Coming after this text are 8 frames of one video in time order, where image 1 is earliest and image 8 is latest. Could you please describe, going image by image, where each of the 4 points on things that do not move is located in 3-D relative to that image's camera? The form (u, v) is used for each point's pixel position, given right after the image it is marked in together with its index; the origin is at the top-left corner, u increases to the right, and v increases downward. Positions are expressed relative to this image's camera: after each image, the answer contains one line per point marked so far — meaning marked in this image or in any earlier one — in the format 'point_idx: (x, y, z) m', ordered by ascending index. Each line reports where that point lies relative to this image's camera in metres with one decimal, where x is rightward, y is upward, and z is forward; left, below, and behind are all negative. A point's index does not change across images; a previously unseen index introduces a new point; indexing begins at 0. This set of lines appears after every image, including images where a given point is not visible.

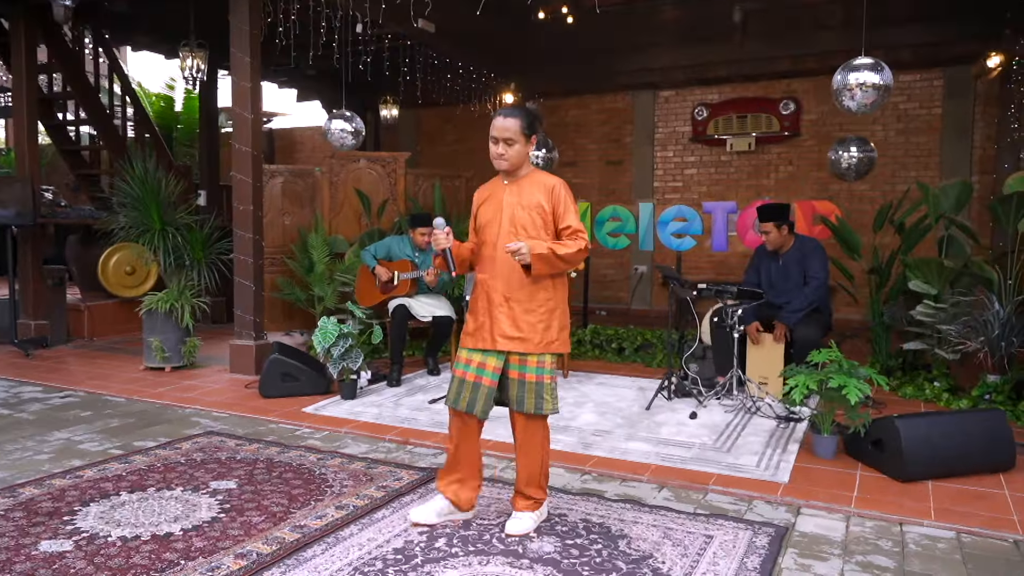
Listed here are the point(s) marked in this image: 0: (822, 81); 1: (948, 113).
0: (+3.6, +2.4, +8.9) m
1: (+4.7, +1.9, +8.2) m
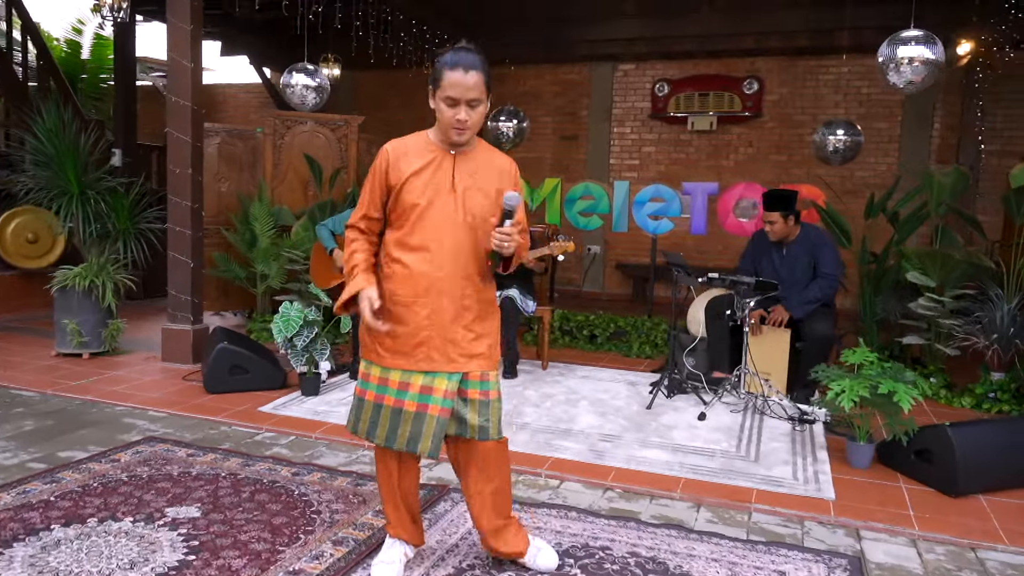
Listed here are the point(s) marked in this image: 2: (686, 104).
0: (+3.1, +2.6, +8.7) m
1: (+4.2, +2.0, +8.2) m
2: (+2.0, +2.2, +9.0) m
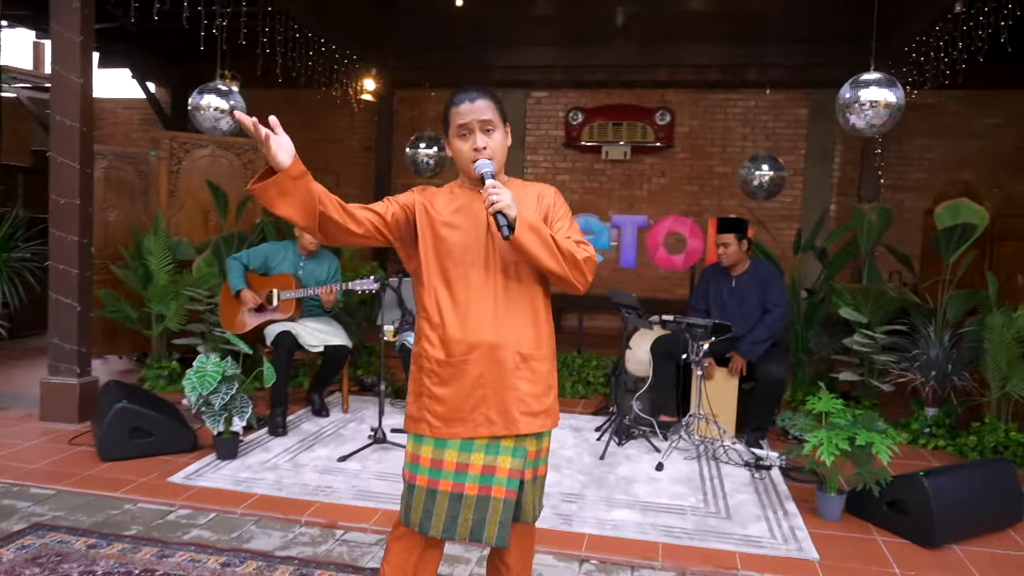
0: (+2.1, +2.2, +8.8) m
1: (+3.3, +1.7, +8.5) m
2: (+1.0, +1.8, +8.9) m
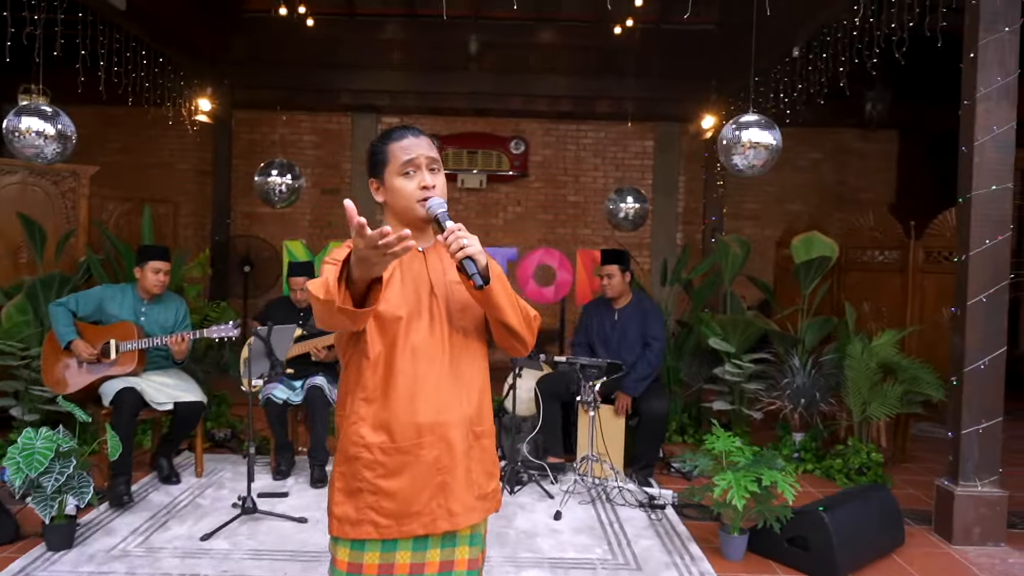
0: (+0.4, +1.9, +8.9) m
1: (+1.7, +1.4, +8.8) m
2: (-0.7, +1.5, +8.8) m
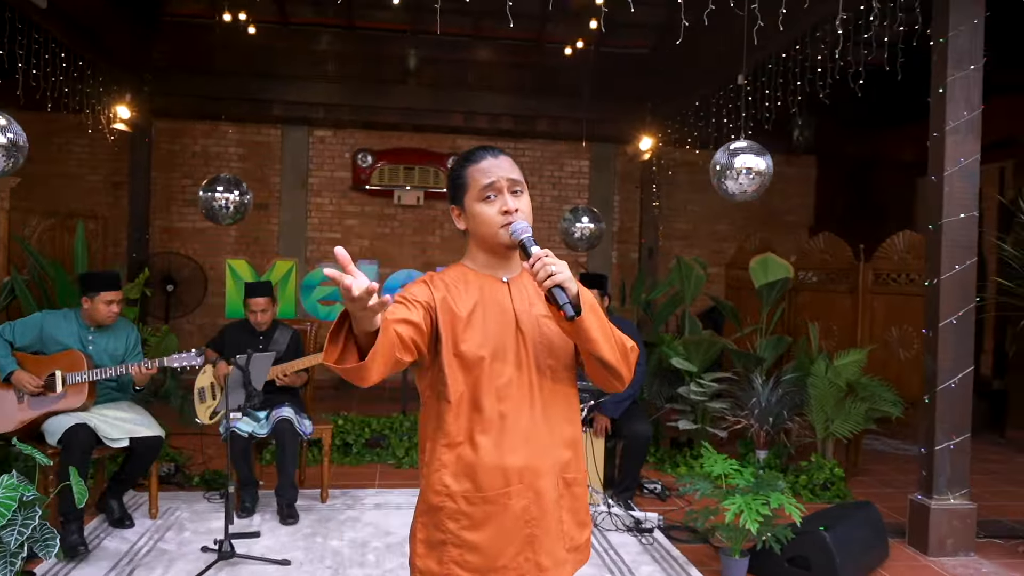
0: (-0.3, +1.7, +8.9) m
1: (+1.0, +1.2, +8.9) m
2: (-1.4, +1.2, +8.6) m
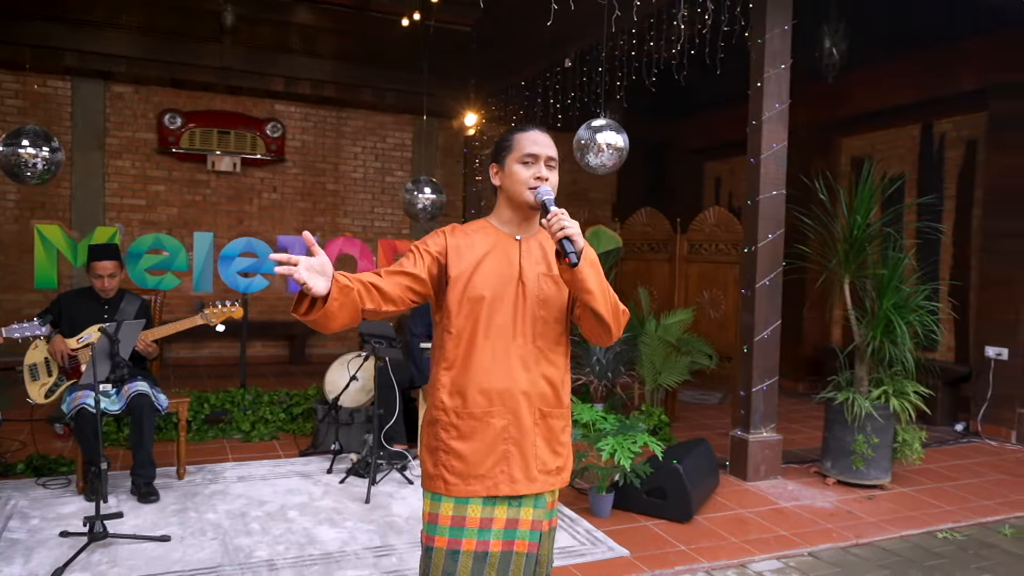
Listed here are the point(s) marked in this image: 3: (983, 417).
0: (-2.3, +2.0, +8.6) m
1: (-1.1, +1.5, +9.0) m
2: (-3.3, +1.5, +8.0) m
3: (+3.6, -1.0, +5.8) m
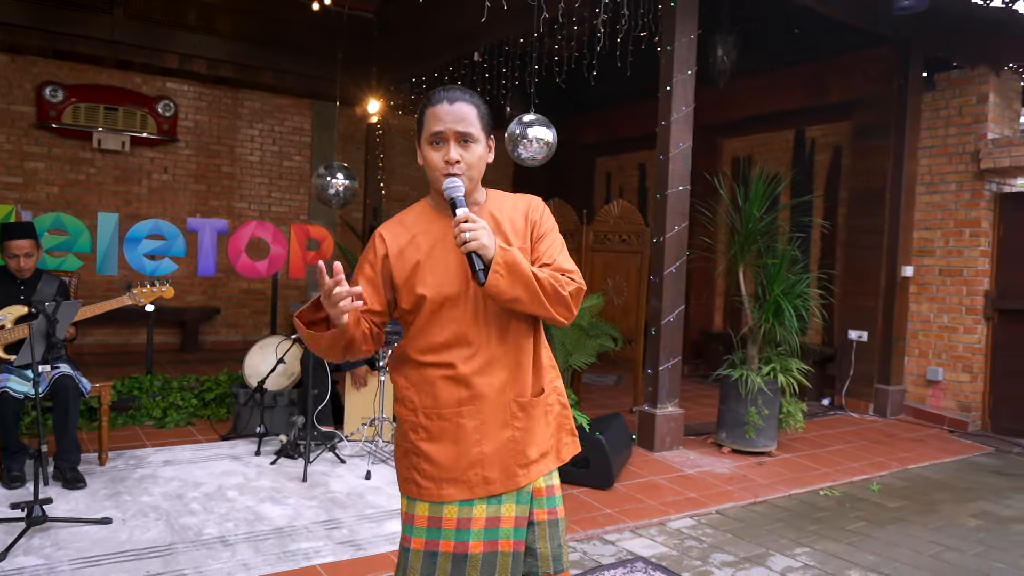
0: (-3.4, +2.2, +8.3) m
1: (-2.3, +1.7, +8.9) m
2: (-4.2, +1.7, +7.6) m
3: (+2.8, -0.9, +6.5) m
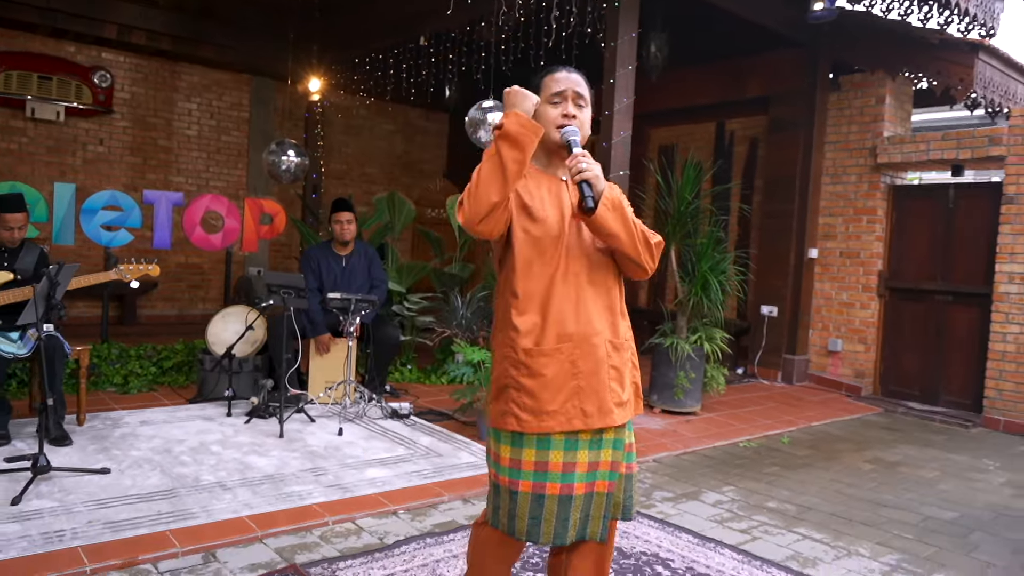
0: (-4.0, +2.5, +8.2) m
1: (-3.0, +2.0, +9.0) m
2: (-4.8, +2.0, +7.4) m
3: (+2.3, -0.7, +7.2) m
